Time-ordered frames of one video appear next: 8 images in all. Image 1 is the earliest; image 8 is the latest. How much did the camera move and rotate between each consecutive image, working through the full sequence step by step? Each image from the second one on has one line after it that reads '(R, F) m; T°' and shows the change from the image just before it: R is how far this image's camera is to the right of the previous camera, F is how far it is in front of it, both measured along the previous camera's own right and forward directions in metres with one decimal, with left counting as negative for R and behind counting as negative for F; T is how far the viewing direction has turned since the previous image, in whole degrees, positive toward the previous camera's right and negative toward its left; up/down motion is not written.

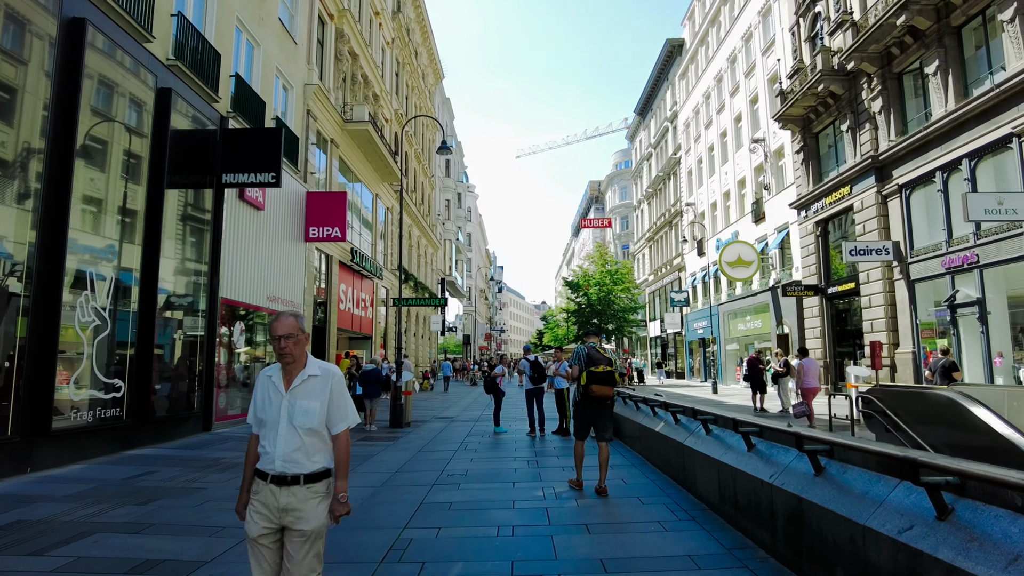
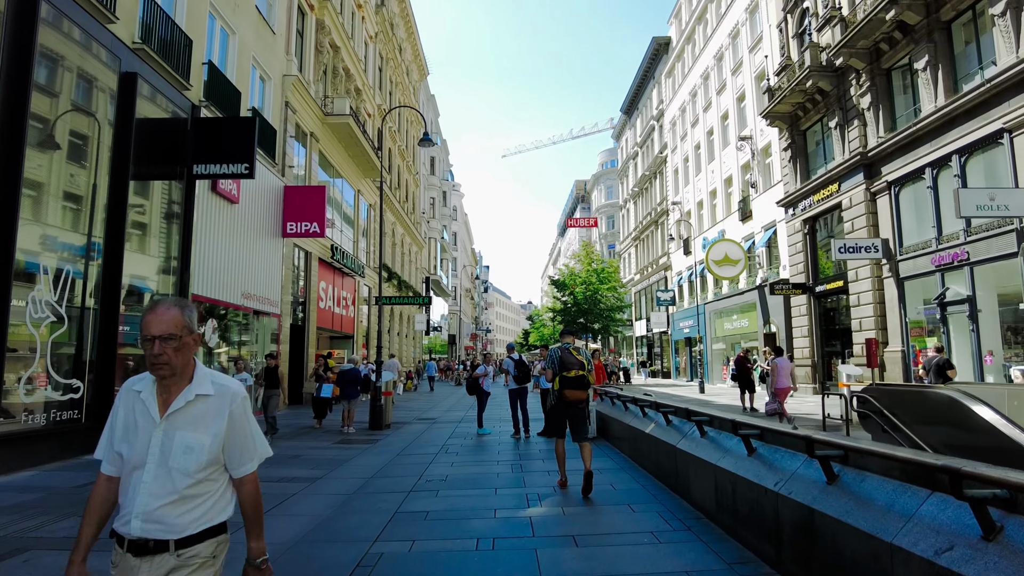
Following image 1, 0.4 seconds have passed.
(0.0, +0.4) m; +1°
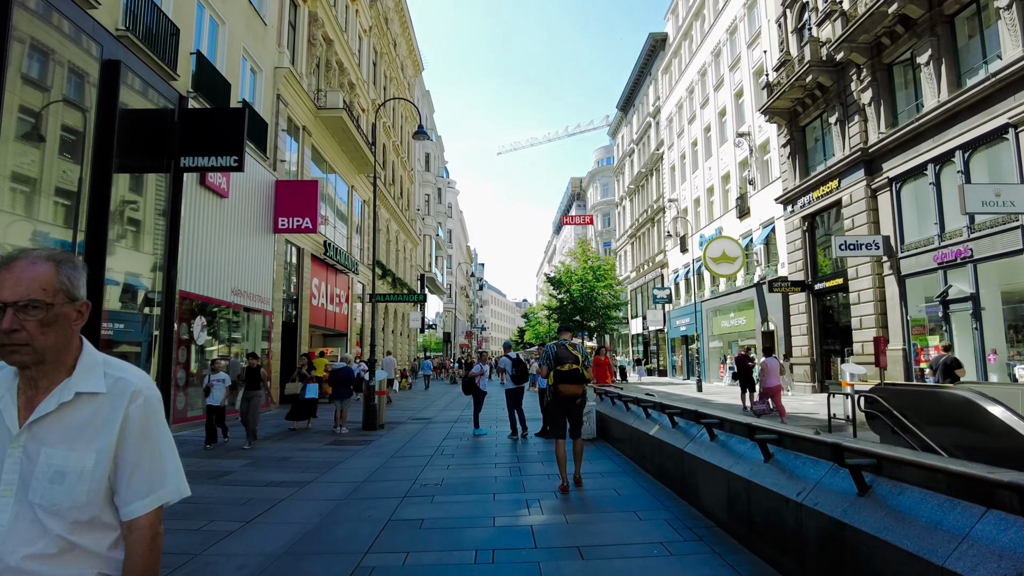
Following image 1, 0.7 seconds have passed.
(0.0, +0.3) m; 0°
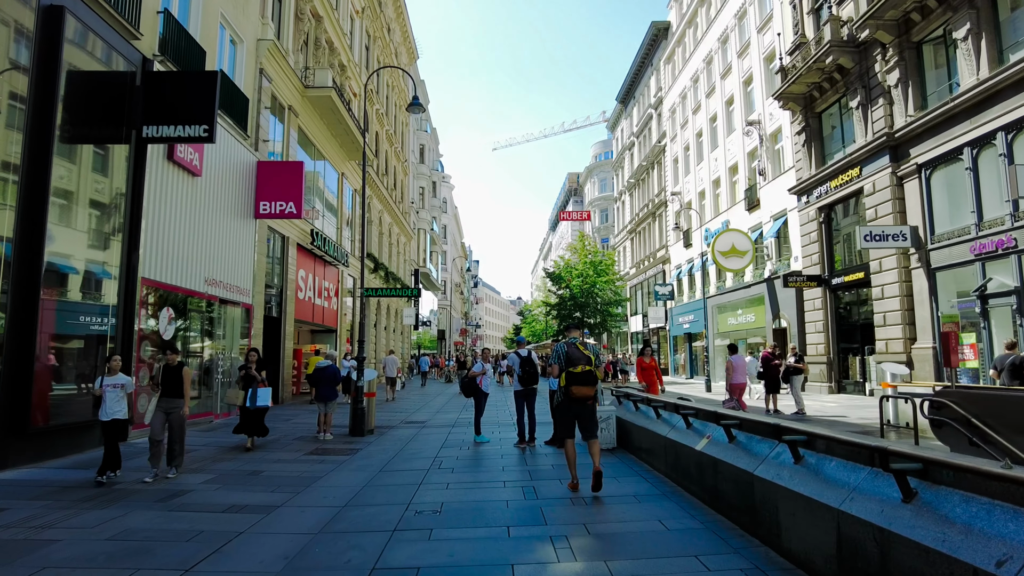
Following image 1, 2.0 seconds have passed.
(-0.2, +1.3) m; +1°
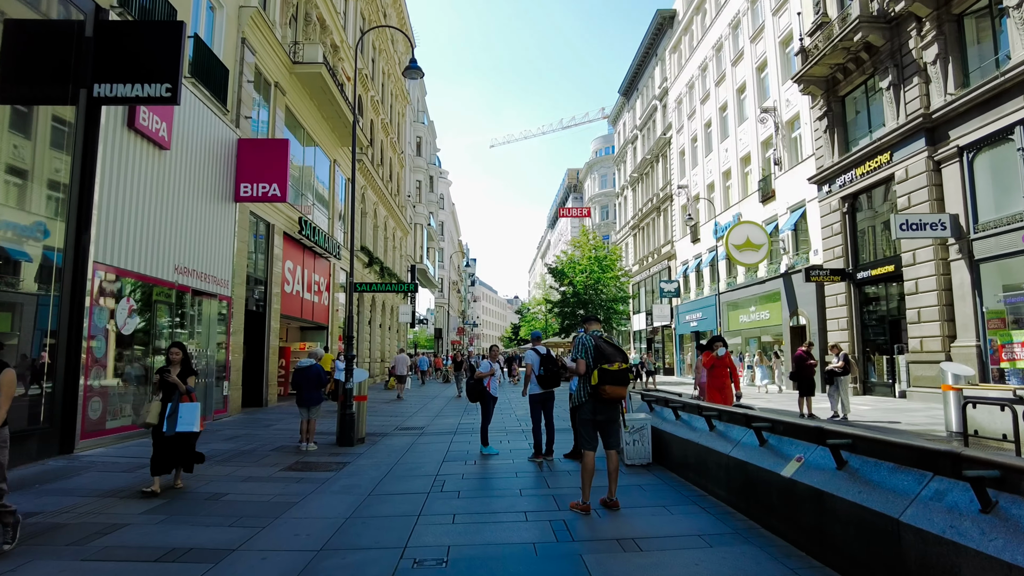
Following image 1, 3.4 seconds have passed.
(-0.2, +1.4) m; 0°
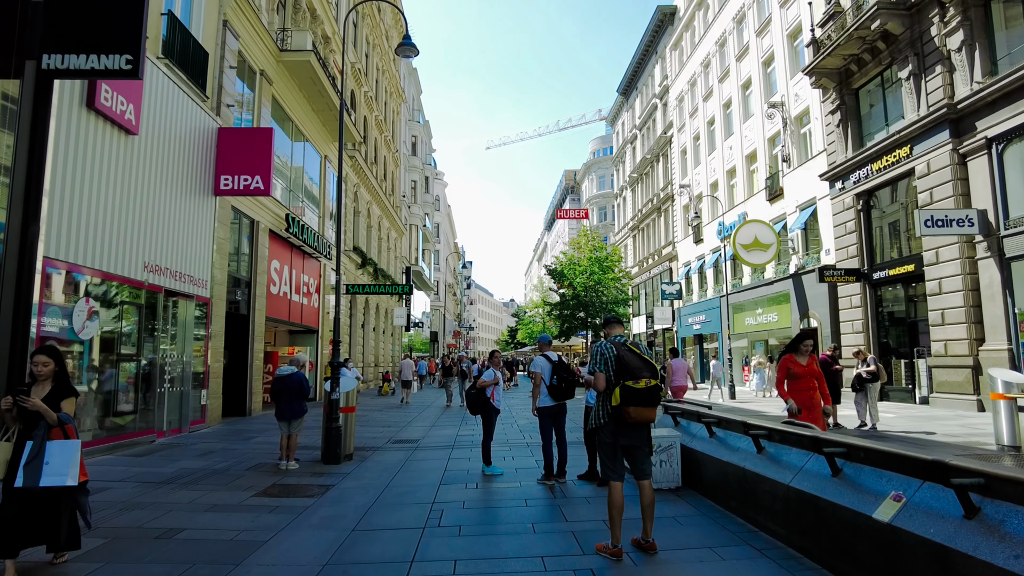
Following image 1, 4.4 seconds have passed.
(-0.1, +1.0) m; 0°
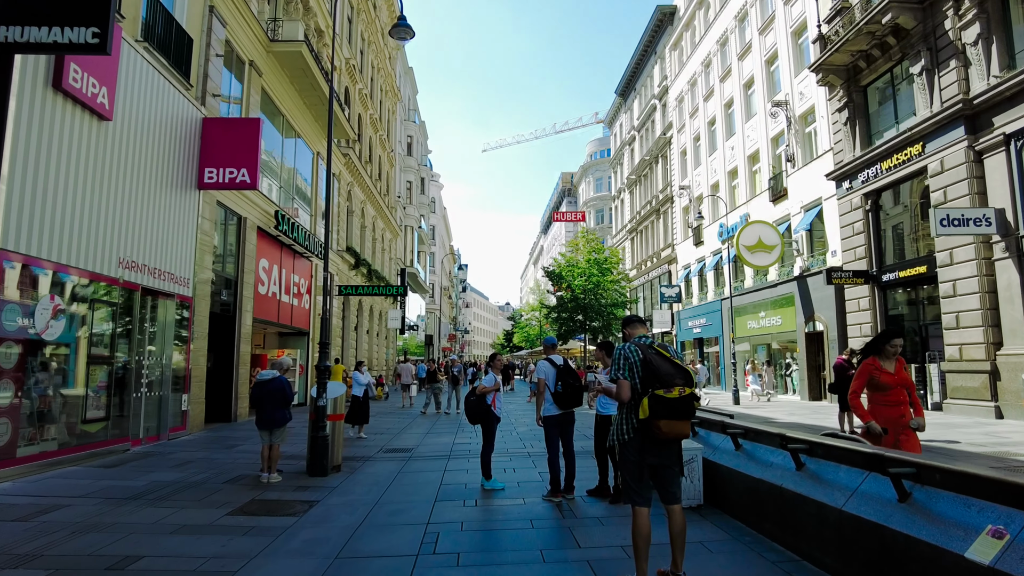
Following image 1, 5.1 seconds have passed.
(-0.1, +0.7) m; 0°
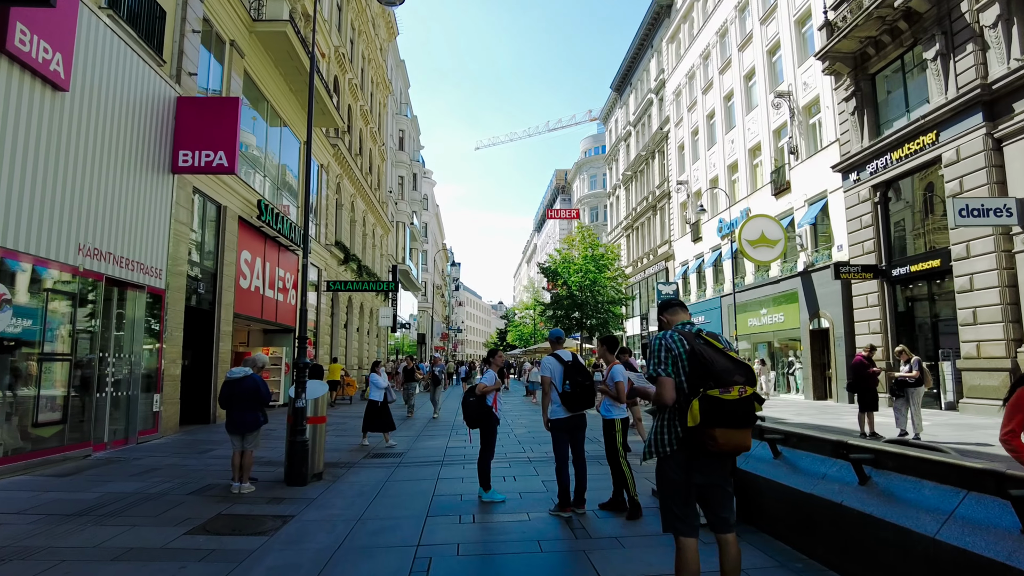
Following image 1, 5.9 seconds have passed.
(-0.1, +0.8) m; +1°
